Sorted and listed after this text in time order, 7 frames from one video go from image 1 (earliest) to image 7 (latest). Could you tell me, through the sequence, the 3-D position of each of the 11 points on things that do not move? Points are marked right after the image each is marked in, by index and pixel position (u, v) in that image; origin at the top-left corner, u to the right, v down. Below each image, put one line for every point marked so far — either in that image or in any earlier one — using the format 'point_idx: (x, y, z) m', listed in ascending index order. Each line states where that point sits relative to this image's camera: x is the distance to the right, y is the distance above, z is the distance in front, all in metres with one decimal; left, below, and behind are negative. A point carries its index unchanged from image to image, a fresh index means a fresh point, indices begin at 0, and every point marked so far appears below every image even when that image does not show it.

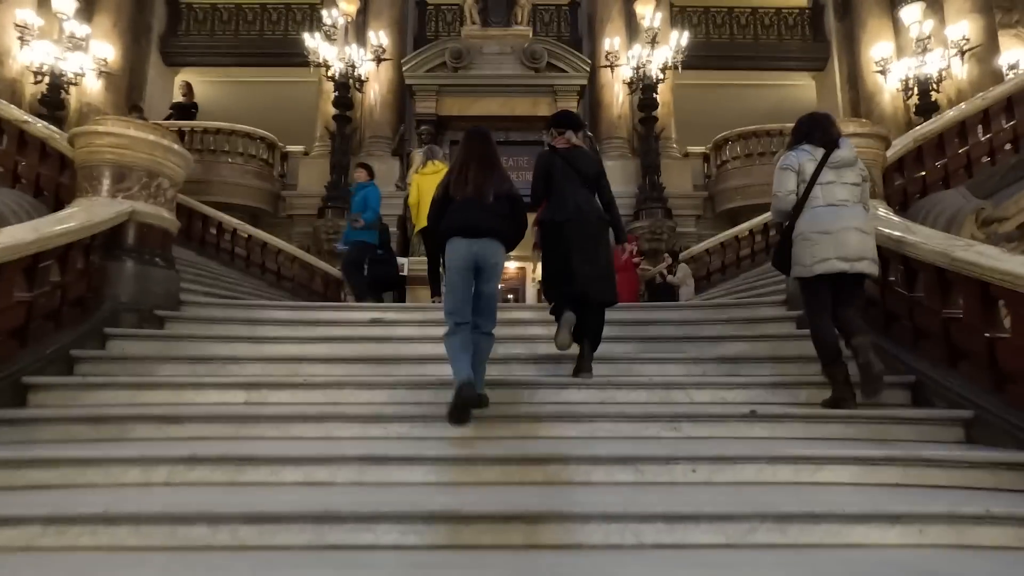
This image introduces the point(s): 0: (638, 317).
0: (+1.1, -0.3, +4.6) m
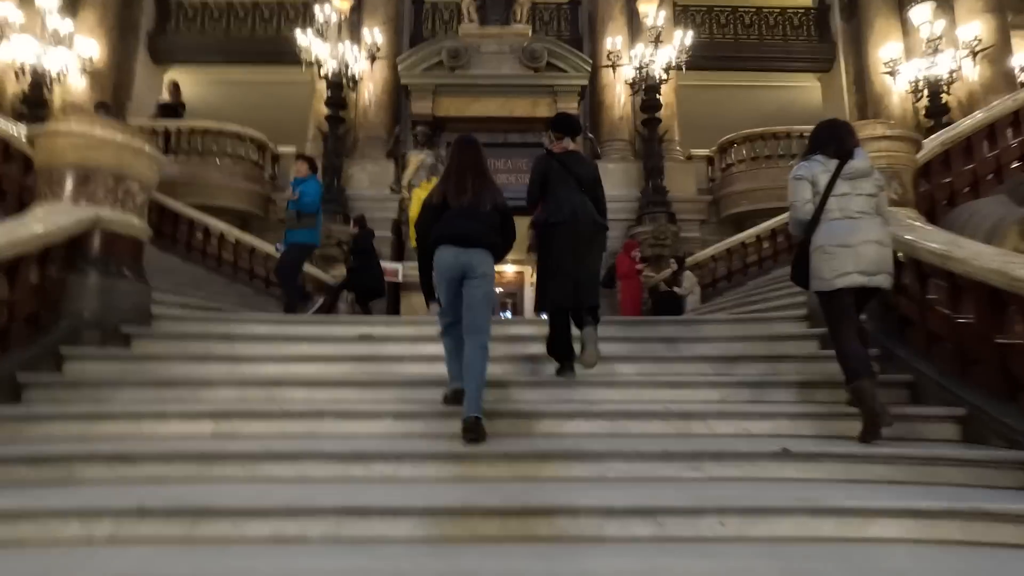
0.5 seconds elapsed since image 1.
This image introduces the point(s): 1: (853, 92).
0: (+1.1, -0.4, +4.2) m
1: (+7.5, +4.3, +11.8) m
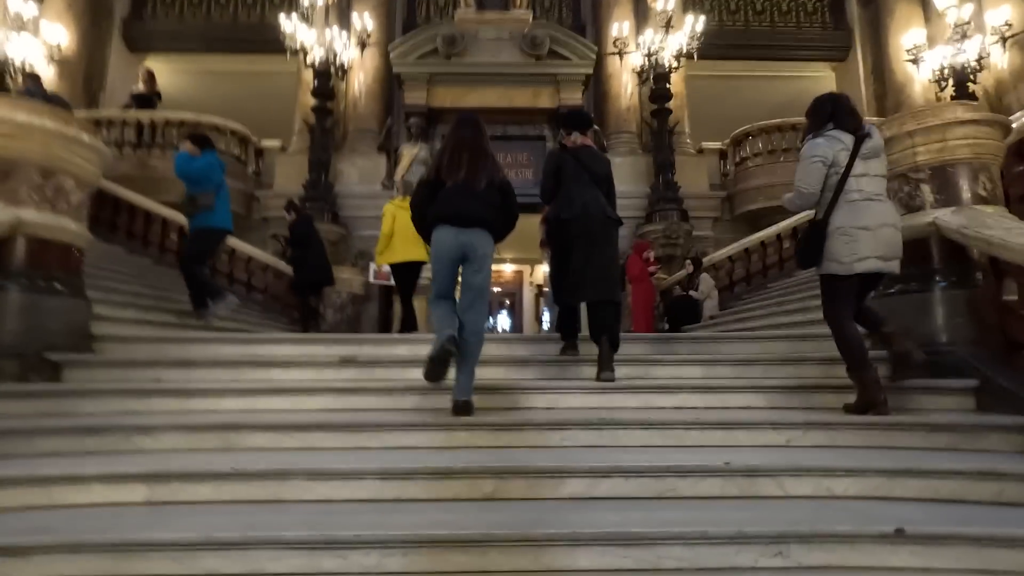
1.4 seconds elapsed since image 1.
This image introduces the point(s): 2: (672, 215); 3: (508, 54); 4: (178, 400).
0: (+1.1, -0.5, +3.6) m
1: (+7.5, +4.3, +11.2) m
2: (+2.6, +1.2, +8.9) m
3: (-0.1, +4.4, +10.1) m
4: (-1.8, -0.6, +3.0) m
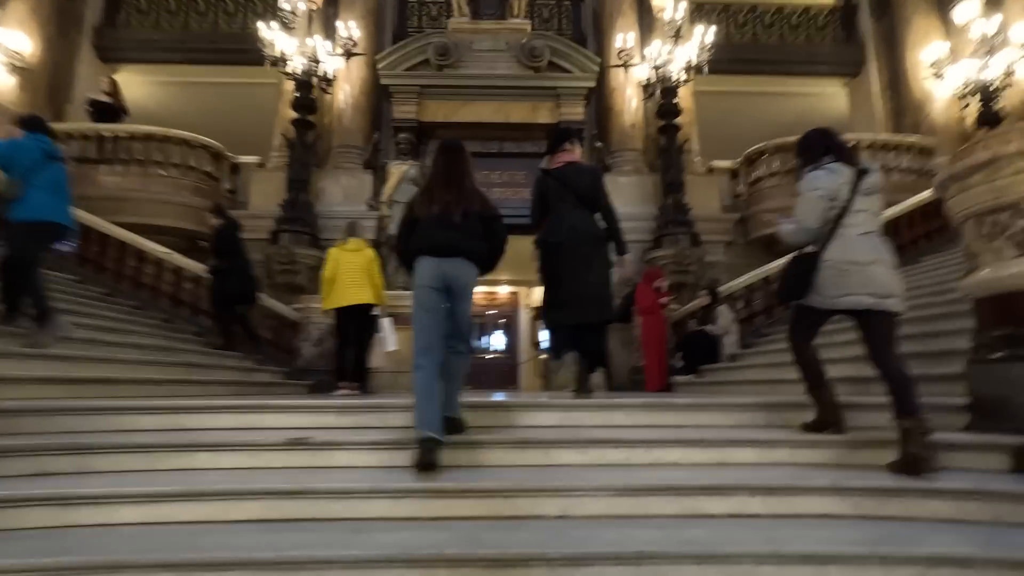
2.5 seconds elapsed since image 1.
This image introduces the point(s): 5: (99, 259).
0: (+1.1, -0.8, +2.8) m
1: (+7.4, +3.7, +10.7) m
2: (+2.6, +0.7, +8.2) m
3: (-0.1, +3.9, +9.5) m
4: (-1.8, -0.9, +2.2) m
5: (-5.4, +0.4, +7.0) m
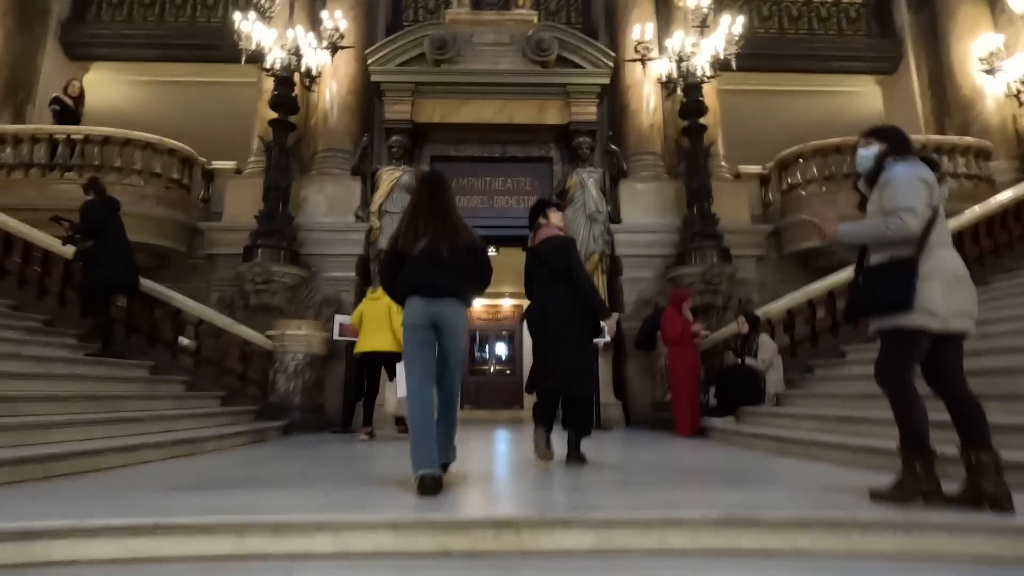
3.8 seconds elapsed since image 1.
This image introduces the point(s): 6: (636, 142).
0: (+1.2, -1.0, +1.8) m
1: (+7.5, +3.4, +9.7) m
2: (+2.6, +0.5, +7.2) m
3: (-0.1, +3.6, +8.5) m
4: (-1.8, -1.1, +1.2) m
5: (-5.3, +0.1, +6.1) m
6: (+2.0, +2.3, +8.6) m
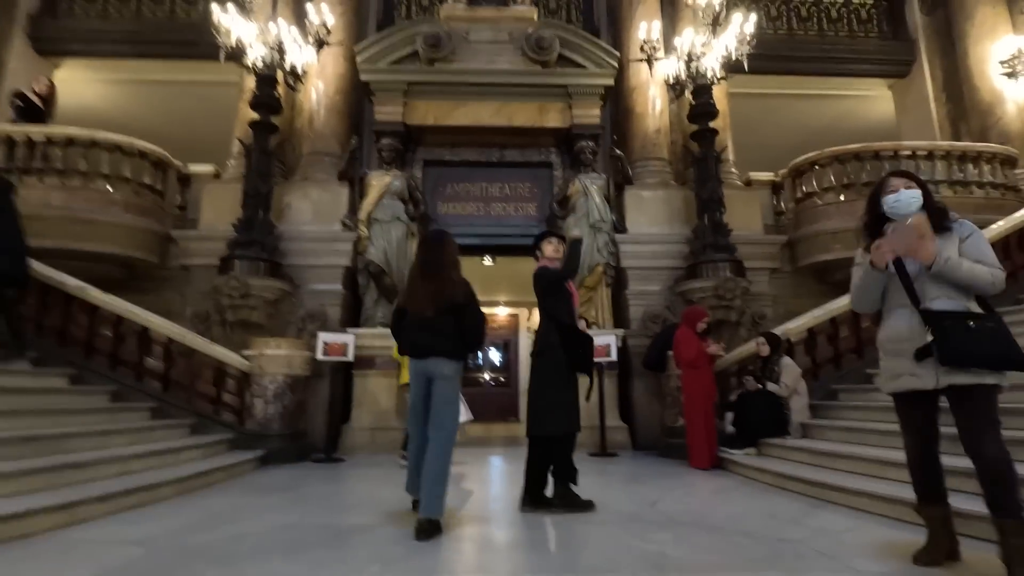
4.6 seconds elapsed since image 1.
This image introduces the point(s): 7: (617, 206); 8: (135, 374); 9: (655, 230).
0: (+1.2, -1.2, +1.3) m
1: (+7.4, +3.2, +9.3) m
2: (+2.6, +0.3, +6.7) m
3: (-0.1, +3.4, +8.0) m
4: (-1.7, -1.3, +0.7) m
5: (-5.3, -0.1, +5.5) m
6: (+1.9, +2.1, +8.1) m
7: (+1.5, +1.2, +7.9) m
8: (-4.0, -0.9, +5.7) m
9: (+2.0, +0.8, +7.7) m
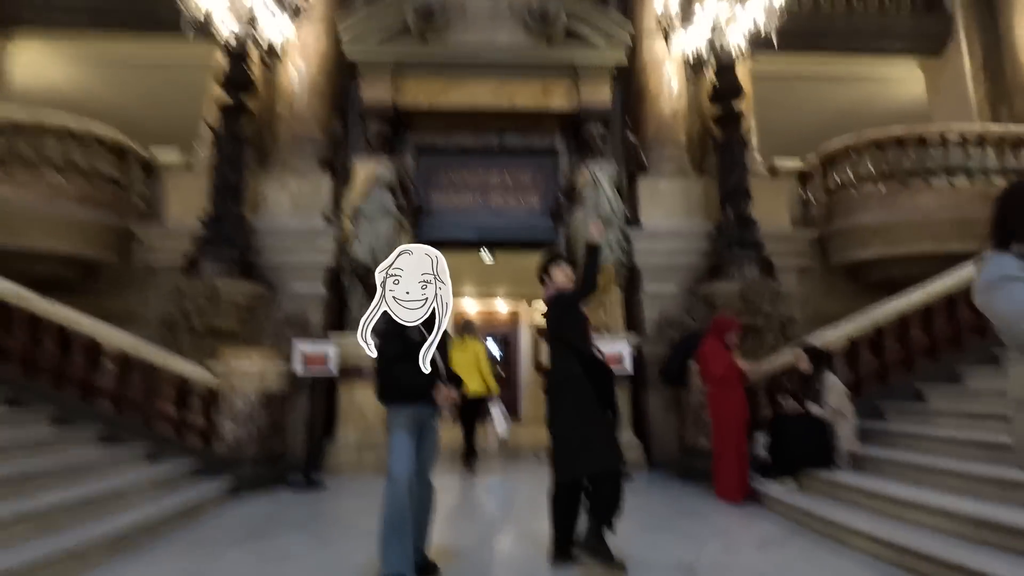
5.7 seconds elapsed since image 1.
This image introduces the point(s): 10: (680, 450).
0: (+1.3, -1.3, +0.7) m
1: (+7.4, +3.3, +8.5) m
2: (+2.6, +0.2, +6.0) m
3: (-0.1, +3.4, +7.2) m
4: (-1.7, -1.5, 0.0) m
5: (-5.3, -0.2, +4.8) m
6: (+2.0, +2.1, +7.3) m
7: (+1.6, +1.2, +7.2) m
8: (-3.9, -1.0, +5.0) m
9: (+2.0, +0.8, +6.9) m
10: (+1.8, -1.7, +5.7) m
